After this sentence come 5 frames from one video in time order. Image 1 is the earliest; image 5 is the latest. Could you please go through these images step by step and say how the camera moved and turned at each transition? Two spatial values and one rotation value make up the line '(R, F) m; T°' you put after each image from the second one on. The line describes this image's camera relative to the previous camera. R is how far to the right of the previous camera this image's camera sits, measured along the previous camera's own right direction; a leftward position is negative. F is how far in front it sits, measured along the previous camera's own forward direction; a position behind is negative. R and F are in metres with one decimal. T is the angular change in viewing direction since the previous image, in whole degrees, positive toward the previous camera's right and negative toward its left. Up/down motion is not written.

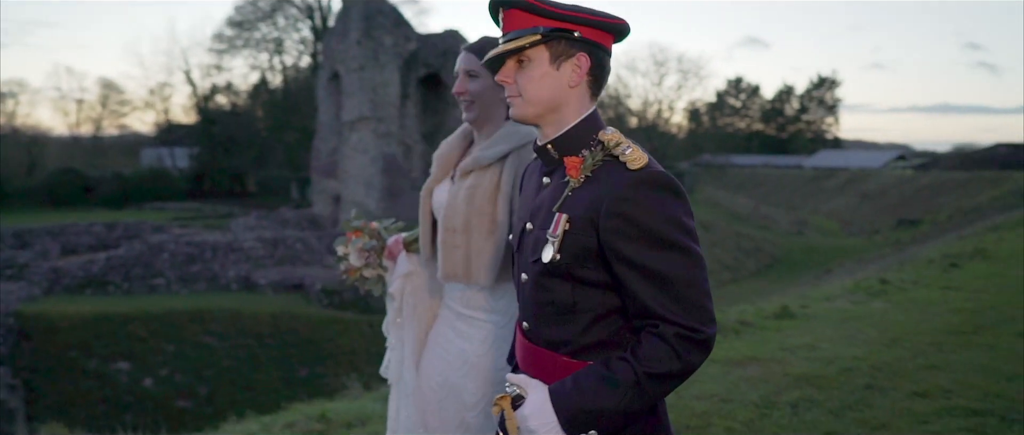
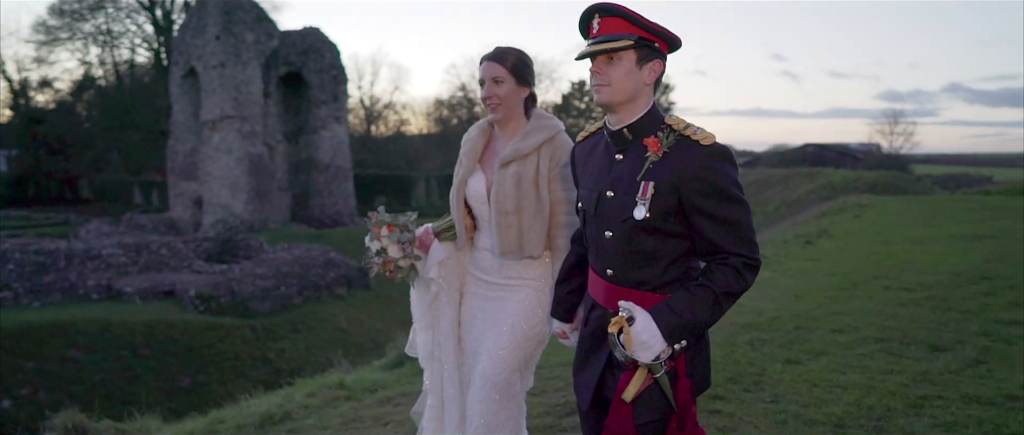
(-0.8, -0.4) m; +12°
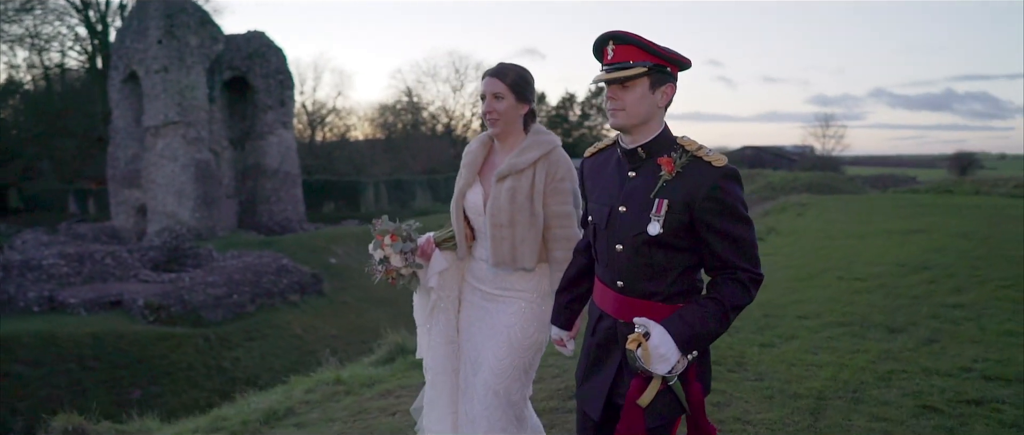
(-0.2, -0.2) m; +4°
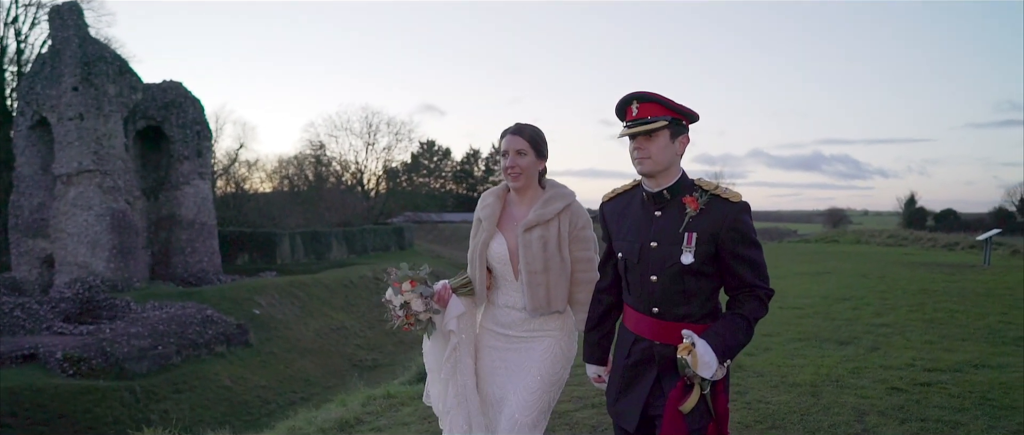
(-0.8, -0.6) m; +8°
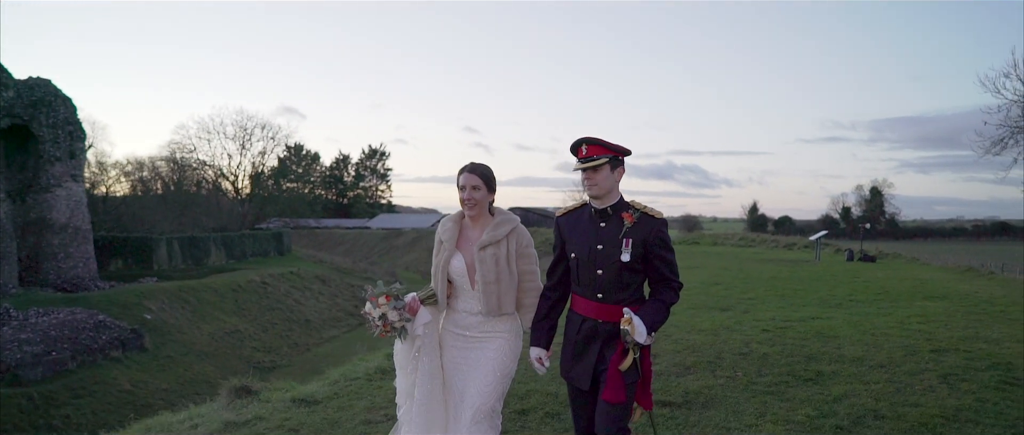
(-0.8, -1.2) m; +11°
